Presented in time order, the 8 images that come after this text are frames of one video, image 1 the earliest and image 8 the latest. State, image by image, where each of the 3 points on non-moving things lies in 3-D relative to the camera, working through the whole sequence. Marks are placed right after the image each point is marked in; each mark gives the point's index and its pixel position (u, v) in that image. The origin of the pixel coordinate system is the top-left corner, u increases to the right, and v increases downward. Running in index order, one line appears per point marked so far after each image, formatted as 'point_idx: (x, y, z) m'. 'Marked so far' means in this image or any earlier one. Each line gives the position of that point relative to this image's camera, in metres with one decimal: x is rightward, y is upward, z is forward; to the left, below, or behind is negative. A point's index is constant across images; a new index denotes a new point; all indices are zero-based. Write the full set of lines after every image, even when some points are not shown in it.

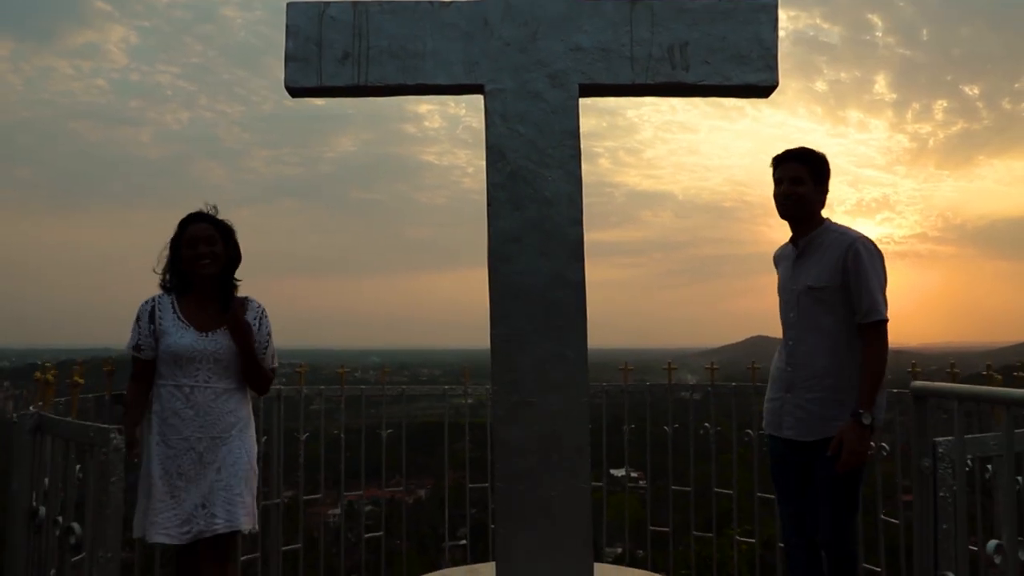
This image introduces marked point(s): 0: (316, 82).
0: (-0.7, +0.8, +3.1) m
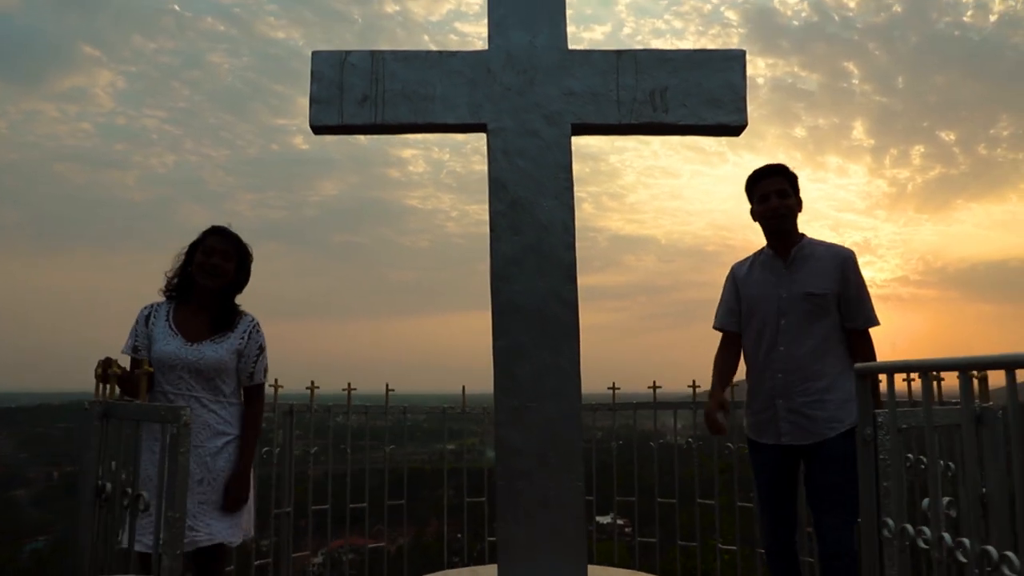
0: (-0.7, +0.7, +3.5) m
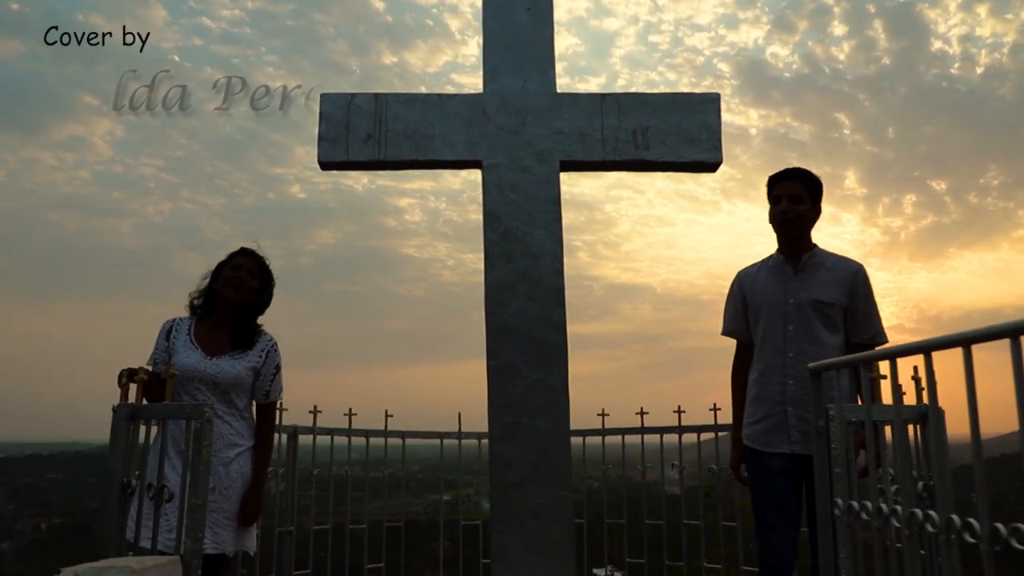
0: (-0.8, +0.6, +3.7) m
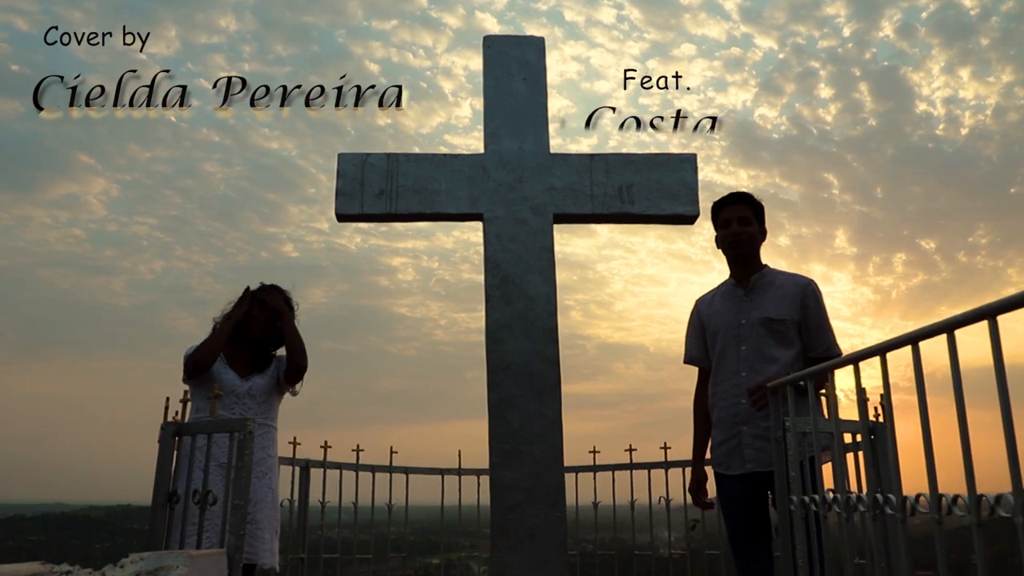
0: (-0.8, +0.4, +4.2) m
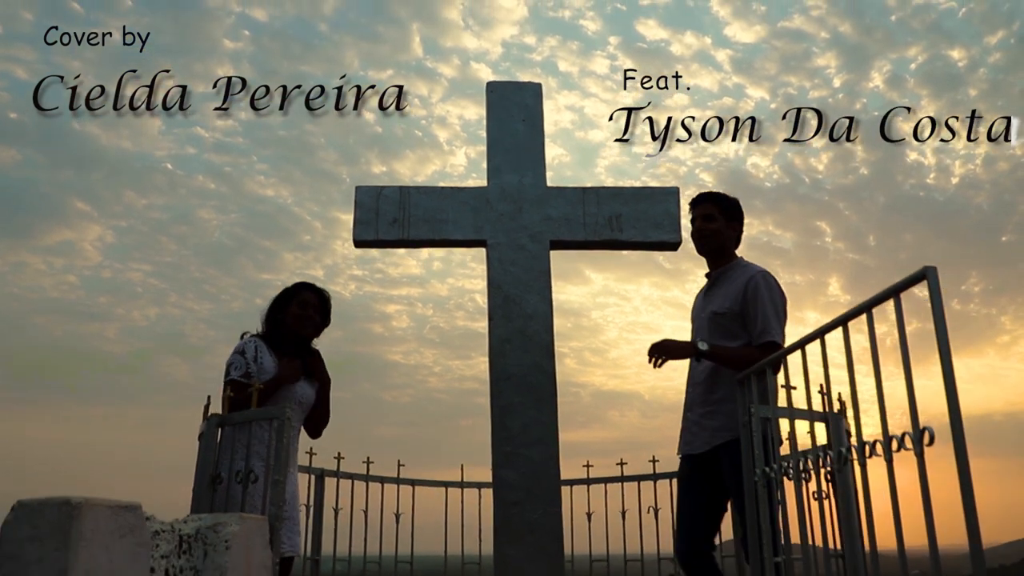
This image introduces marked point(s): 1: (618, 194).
0: (-0.8, +0.3, +4.6) m
1: (+0.6, +0.5, +4.8) m
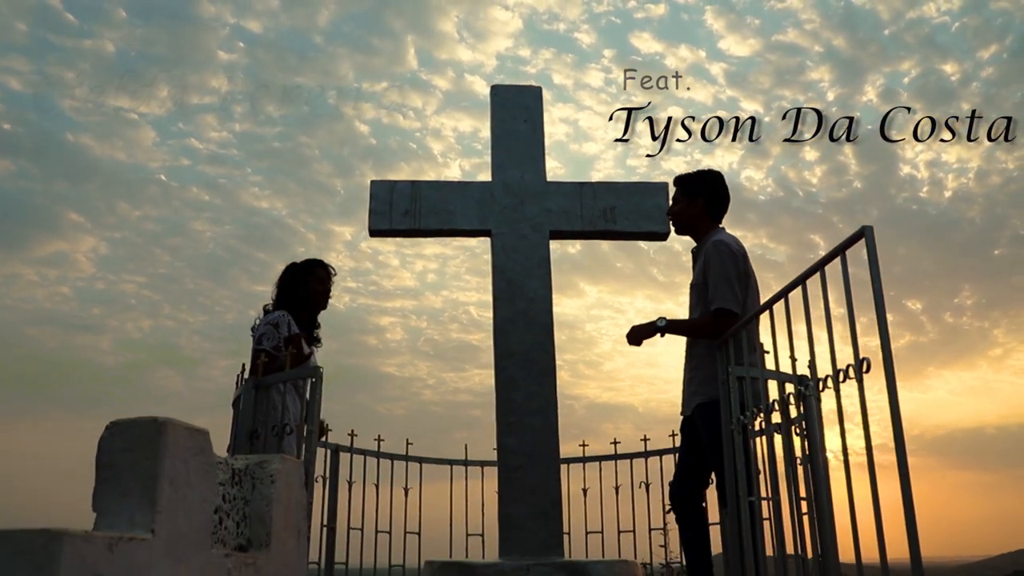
0: (-0.7, +0.4, +5.0) m
1: (+0.6, +0.6, +5.2) m
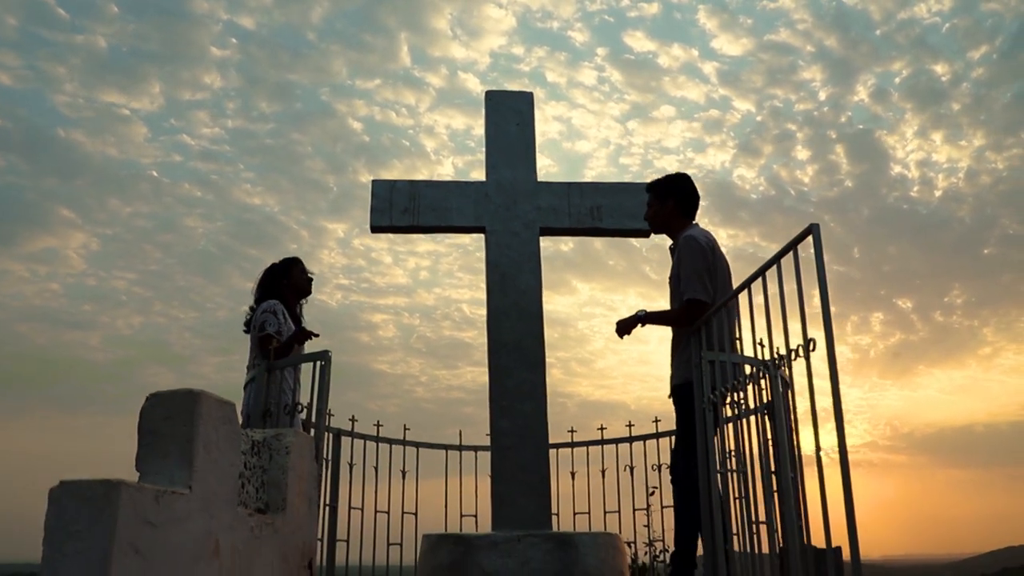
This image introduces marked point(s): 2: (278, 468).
0: (-0.8, +0.4, +5.3) m
1: (+0.6, +0.7, +5.5) m
2: (-0.9, -0.7, +3.3) m
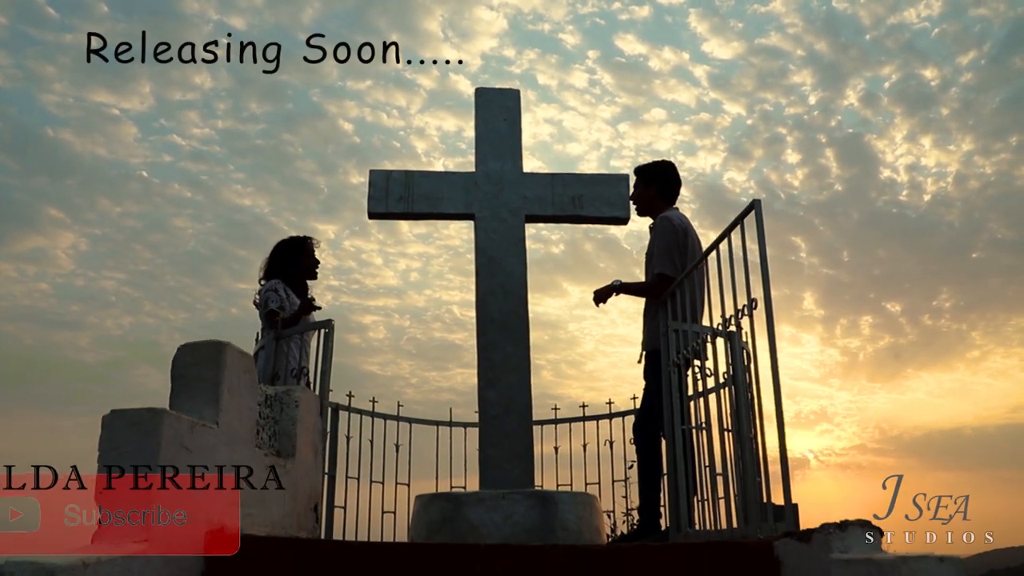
0: (-0.9, +0.5, +5.7) m
1: (+0.5, +0.8, +5.9) m
2: (-1.0, -0.6, +3.7) m
